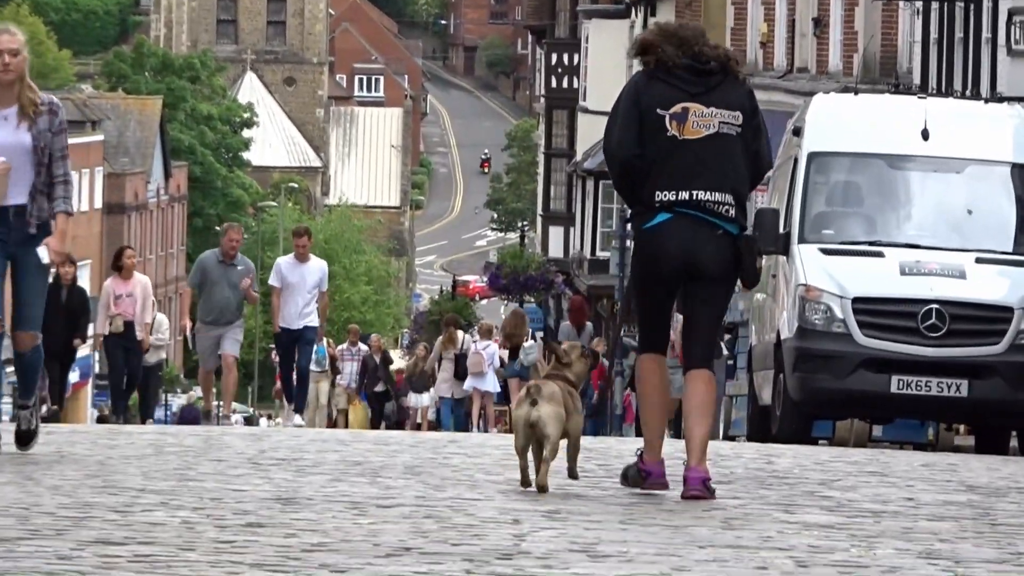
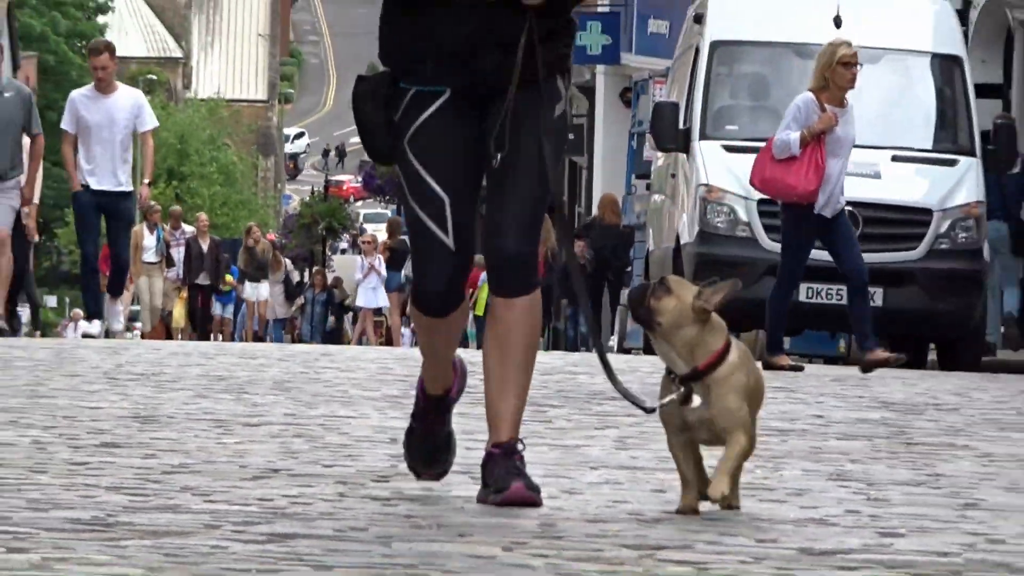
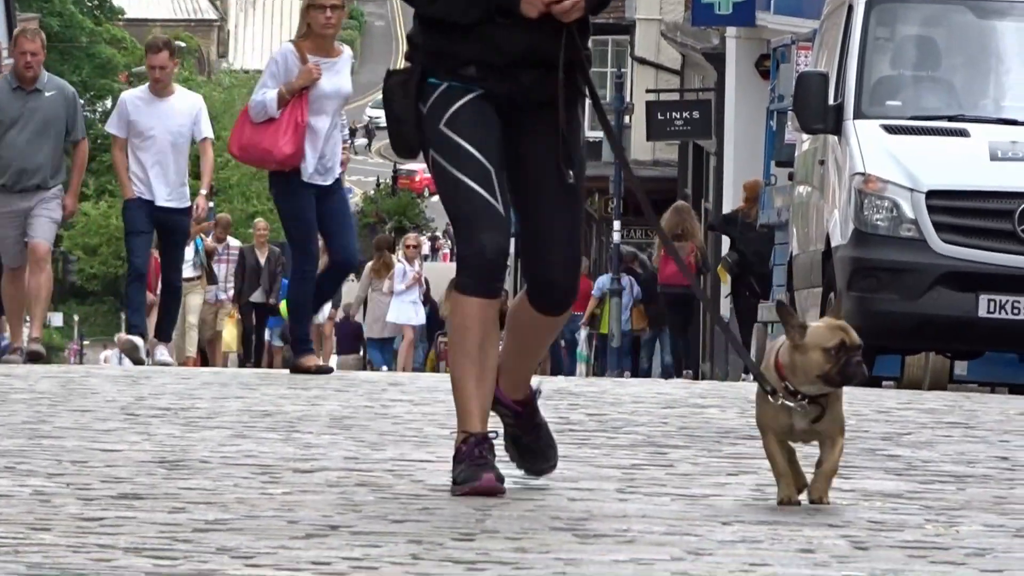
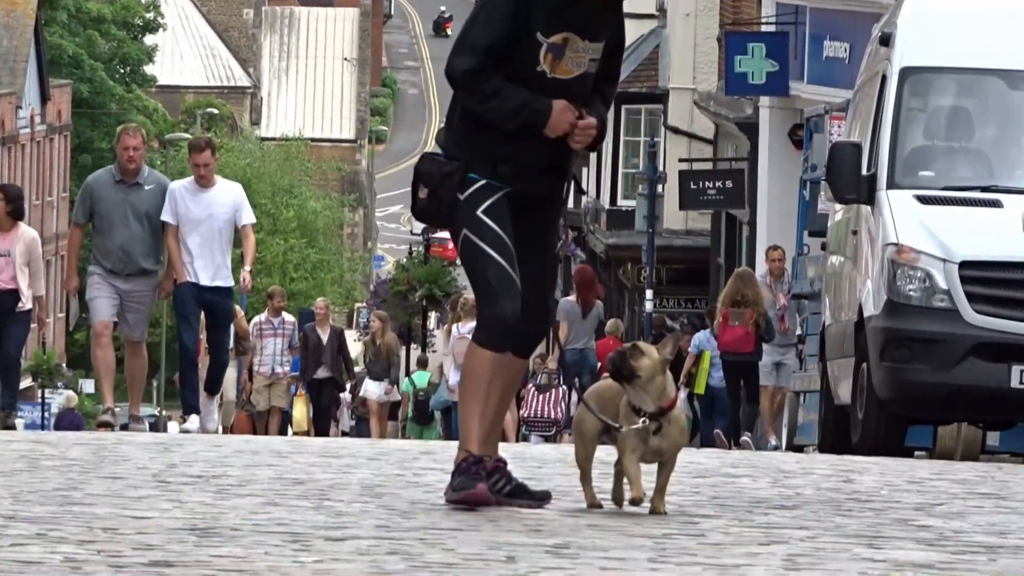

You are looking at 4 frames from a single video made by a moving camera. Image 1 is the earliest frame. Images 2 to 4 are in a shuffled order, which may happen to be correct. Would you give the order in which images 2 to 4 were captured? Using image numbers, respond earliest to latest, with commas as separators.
4, 3, 2
